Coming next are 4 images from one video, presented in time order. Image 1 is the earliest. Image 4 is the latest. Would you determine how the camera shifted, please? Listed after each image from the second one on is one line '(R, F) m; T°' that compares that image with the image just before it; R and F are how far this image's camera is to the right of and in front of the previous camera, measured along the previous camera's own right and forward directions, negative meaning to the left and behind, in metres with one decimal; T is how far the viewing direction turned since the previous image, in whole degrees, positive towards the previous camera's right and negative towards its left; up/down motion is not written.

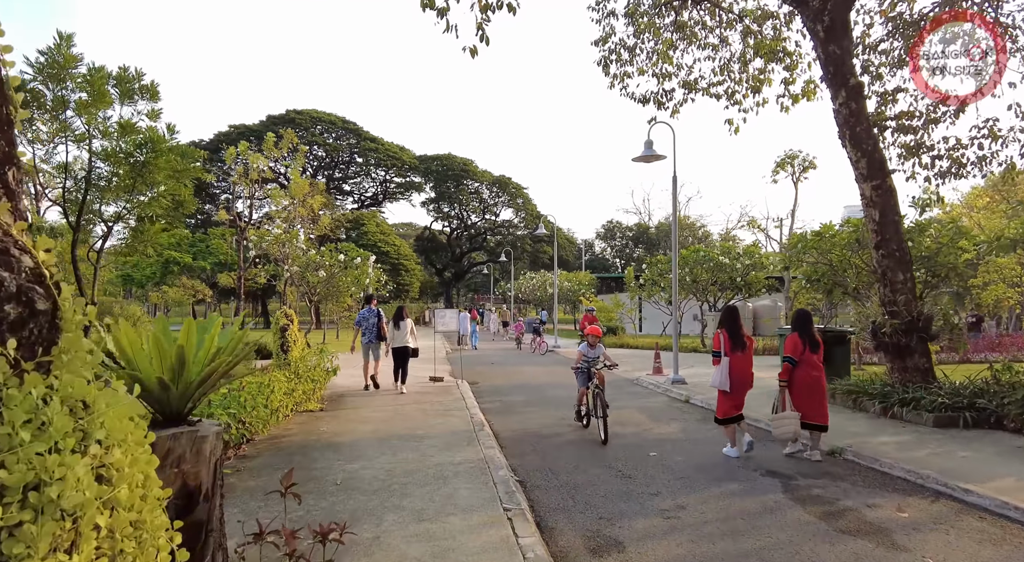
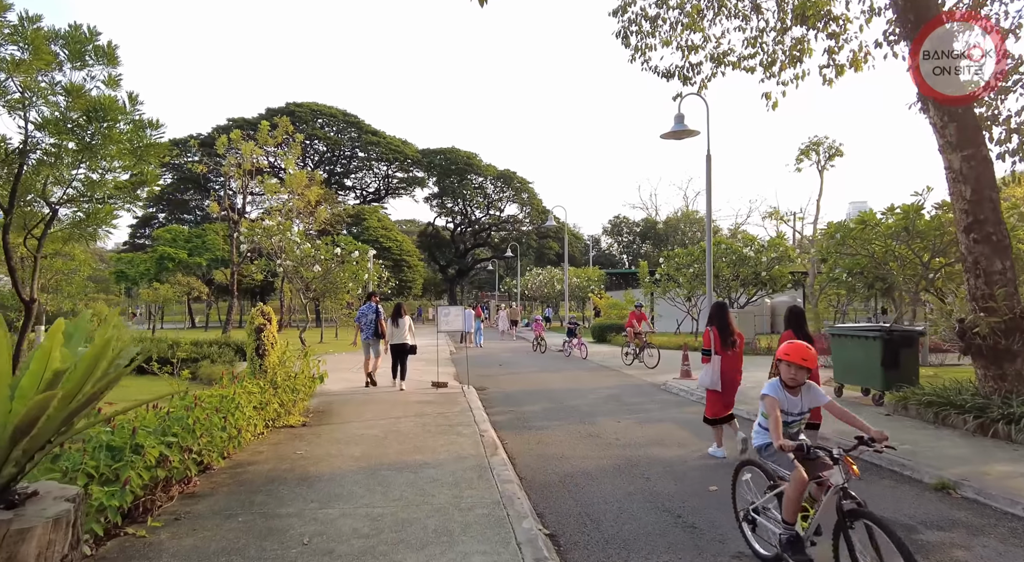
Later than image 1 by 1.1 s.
(-0.2, +1.5) m; 0°
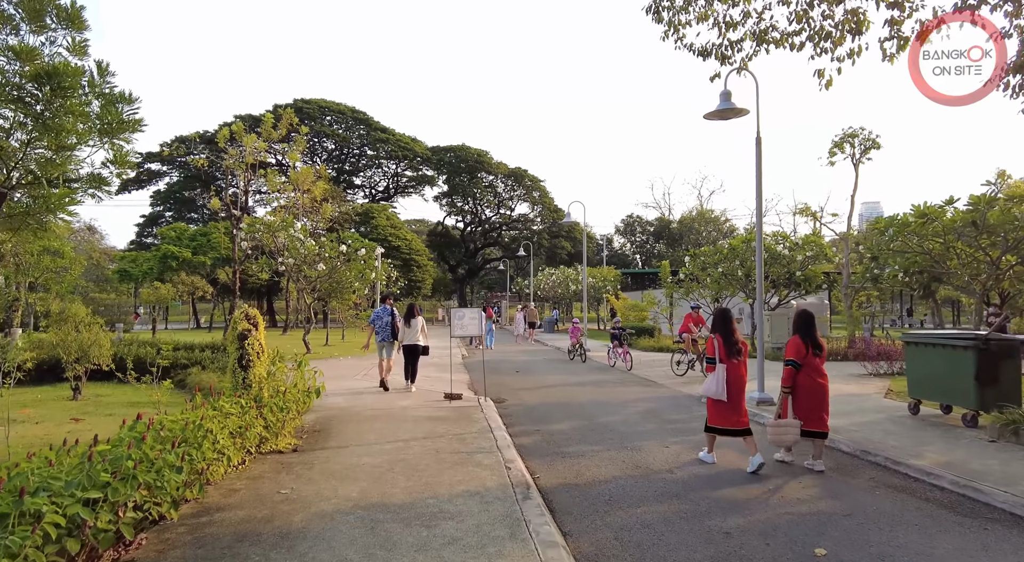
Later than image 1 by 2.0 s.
(-0.2, +1.4) m; -1°
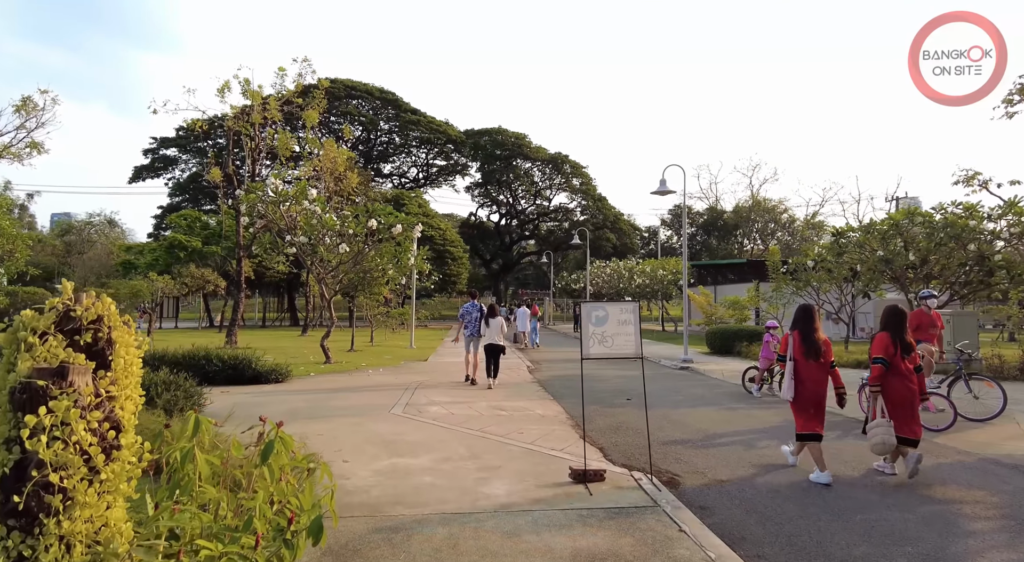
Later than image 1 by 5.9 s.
(-1.4, +5.3) m; -2°
